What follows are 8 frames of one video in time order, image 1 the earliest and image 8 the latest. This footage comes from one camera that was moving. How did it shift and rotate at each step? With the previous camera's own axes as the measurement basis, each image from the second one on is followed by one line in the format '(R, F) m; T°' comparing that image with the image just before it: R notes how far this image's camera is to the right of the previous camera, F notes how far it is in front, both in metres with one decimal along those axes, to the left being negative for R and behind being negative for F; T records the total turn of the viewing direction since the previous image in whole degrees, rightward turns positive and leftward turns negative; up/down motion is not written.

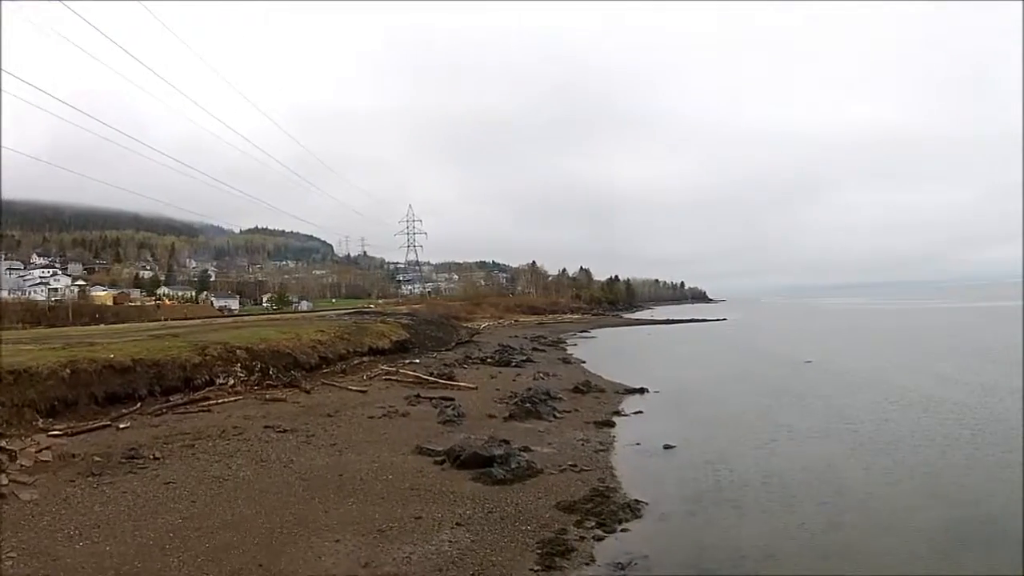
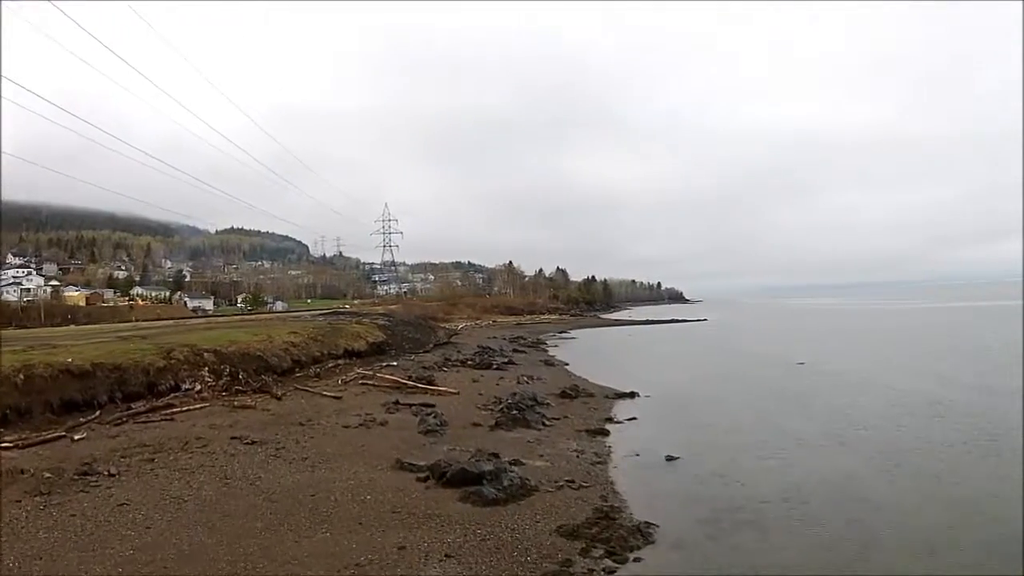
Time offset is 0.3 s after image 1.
(-0.1, +0.5) m; +2°
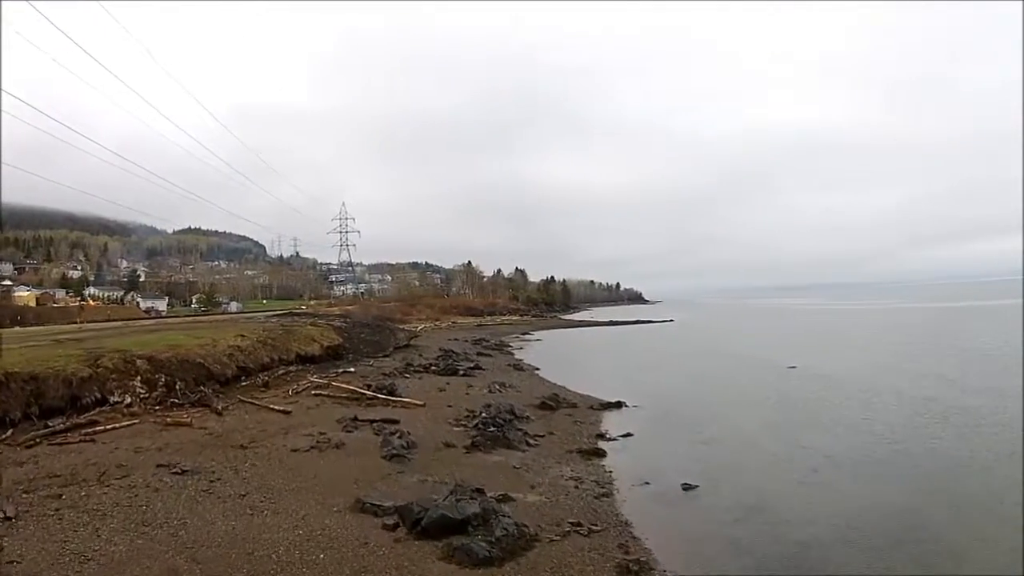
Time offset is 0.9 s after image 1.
(-0.2, +0.9) m; +4°
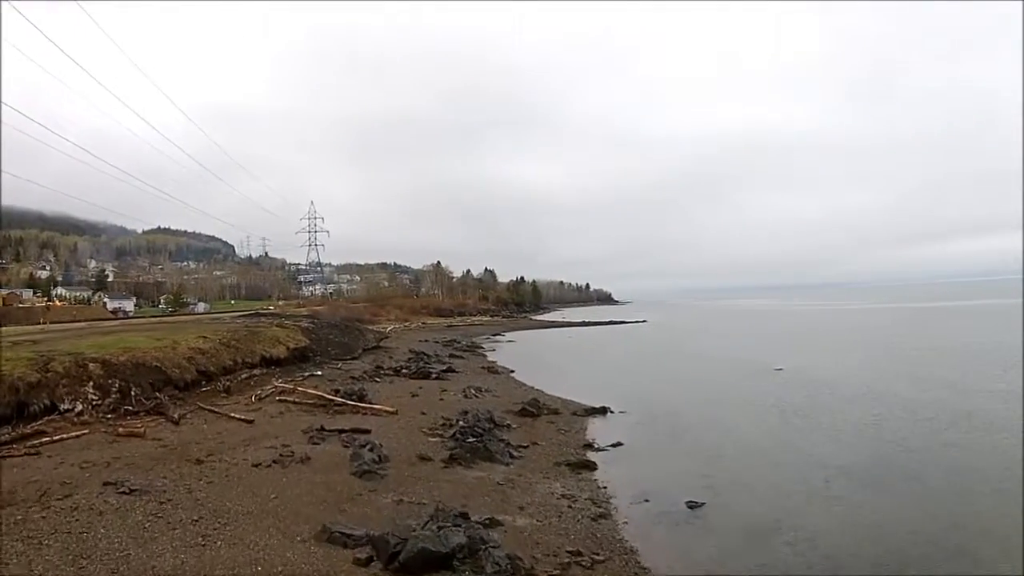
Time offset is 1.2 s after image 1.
(-0.1, +0.5) m; +3°
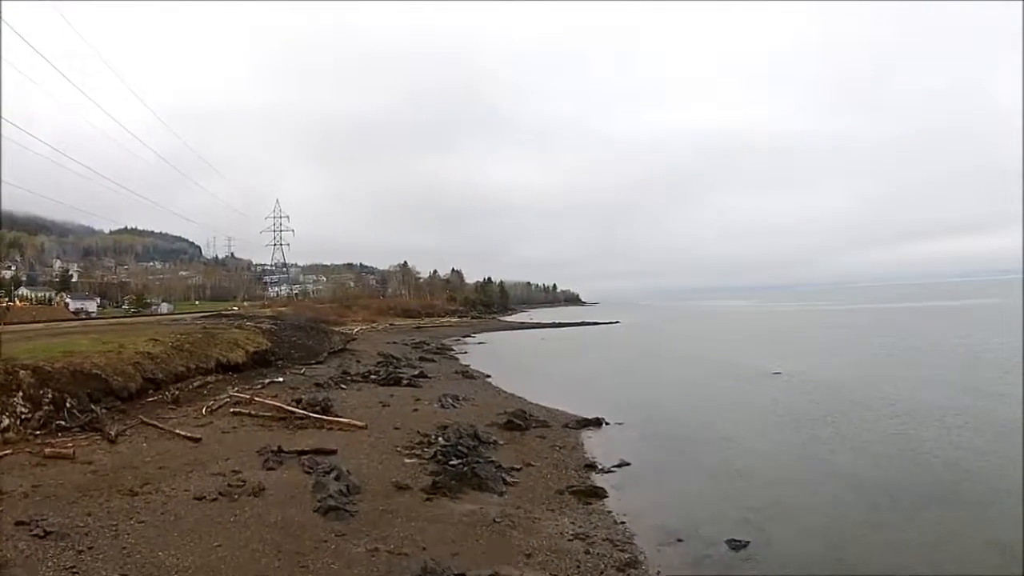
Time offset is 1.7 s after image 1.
(-0.2, +0.8) m; +3°
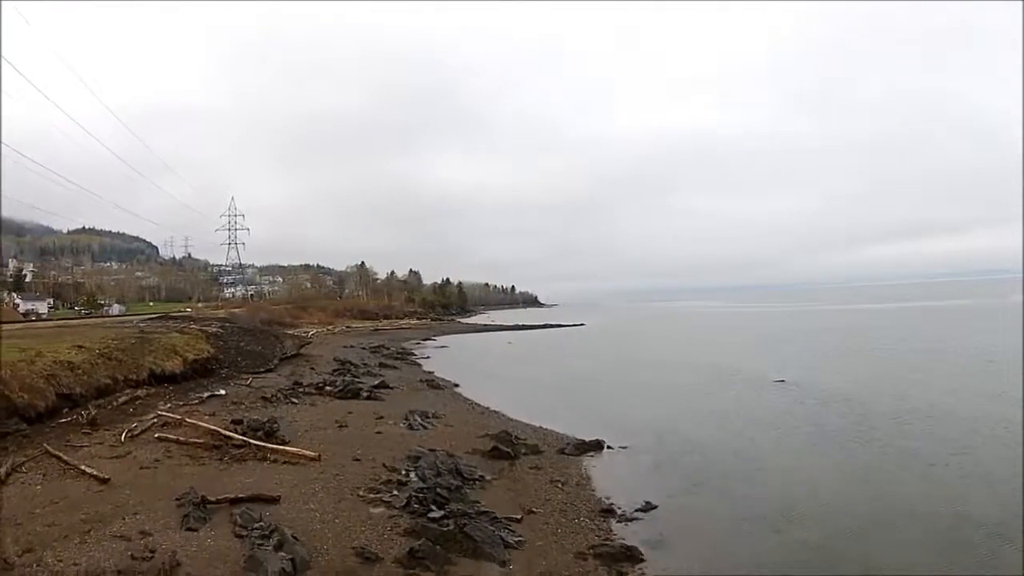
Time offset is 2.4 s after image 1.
(-0.3, +1.2) m; +4°
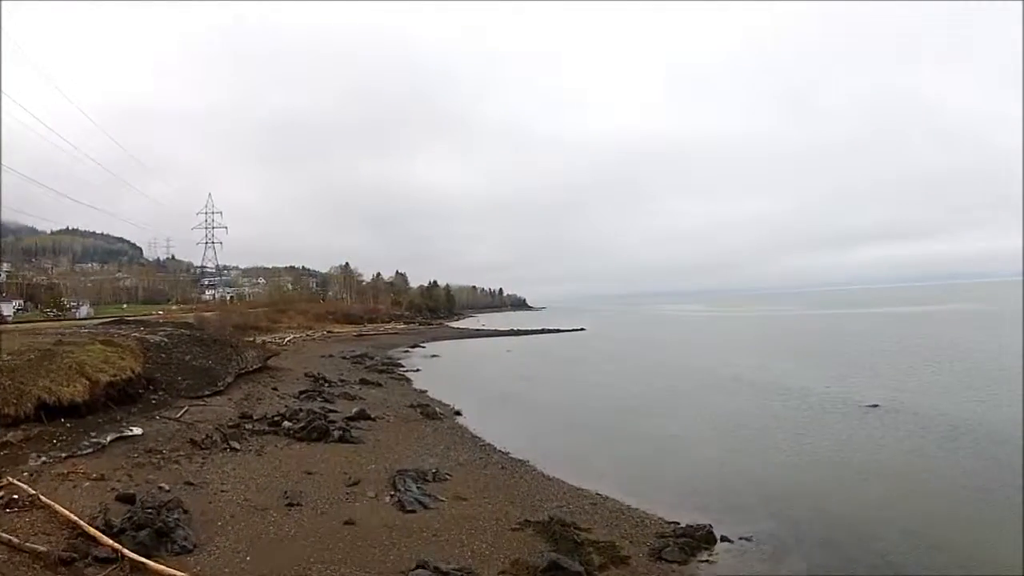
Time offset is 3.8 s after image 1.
(-0.5, +2.9) m; +1°
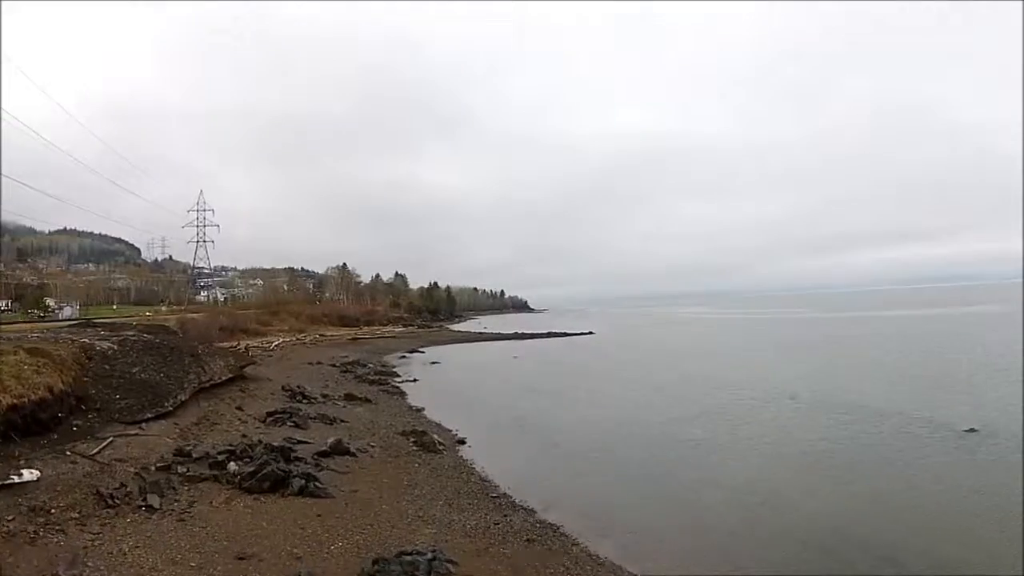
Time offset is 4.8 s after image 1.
(-0.2, +2.1) m; 0°
